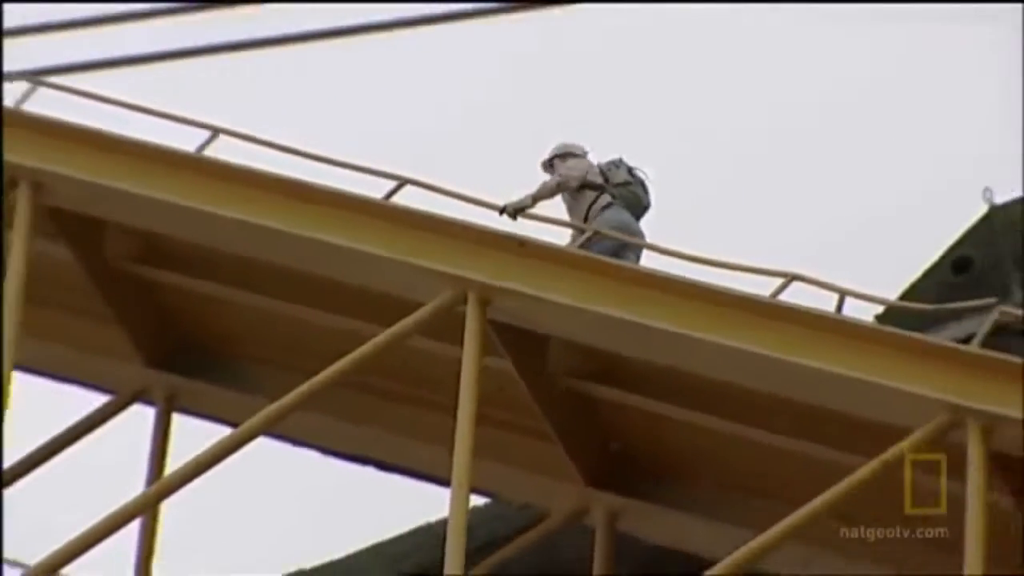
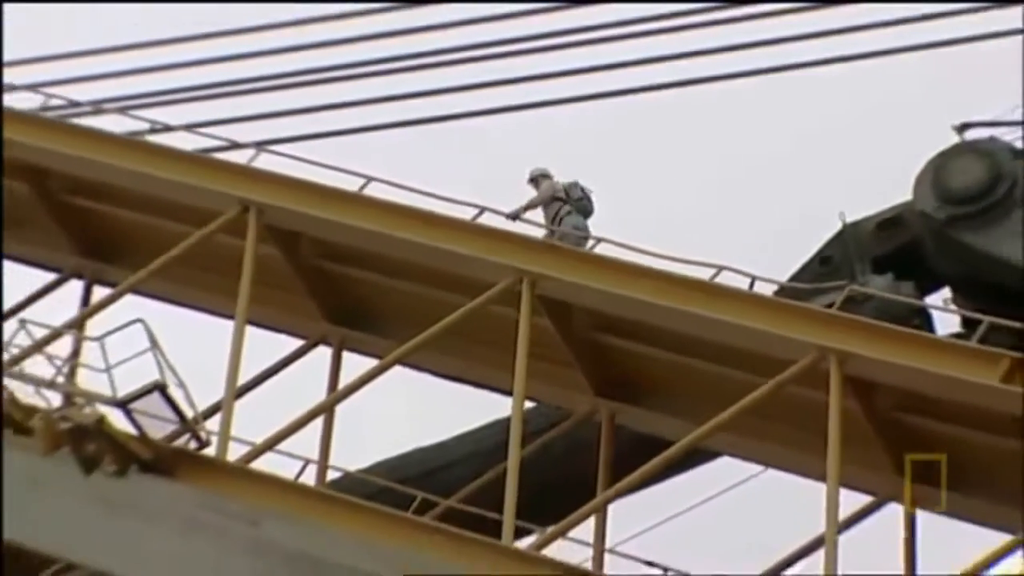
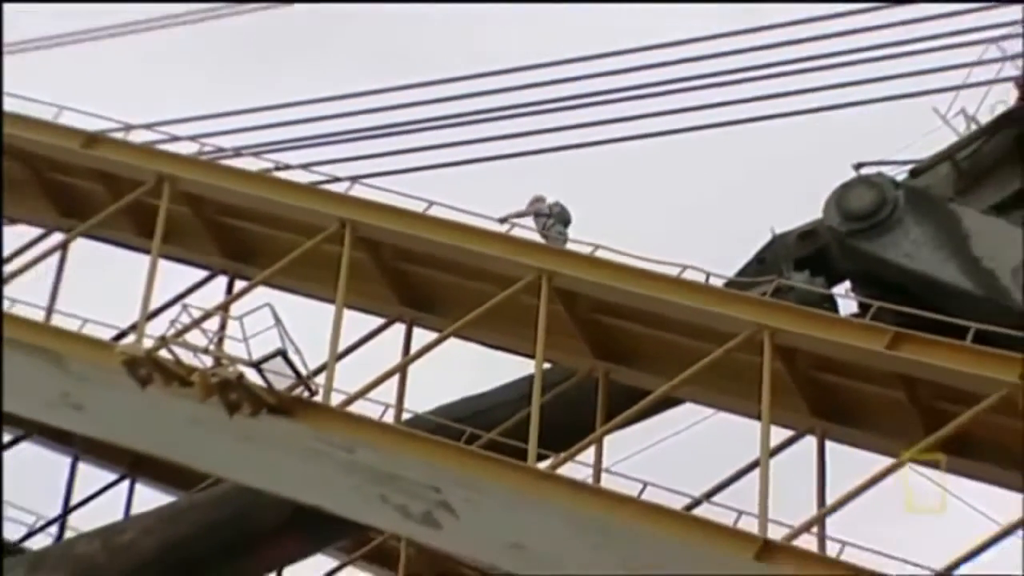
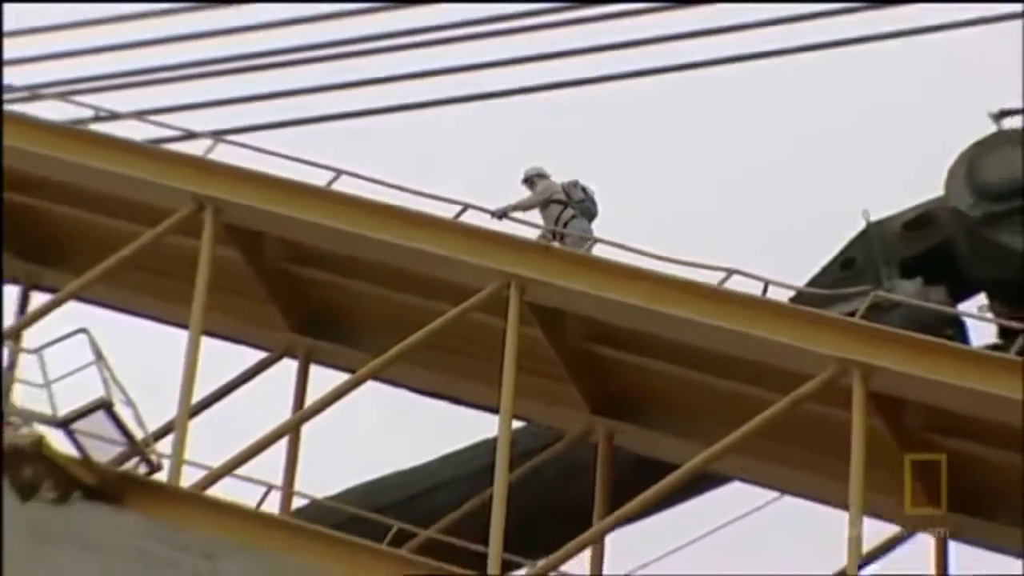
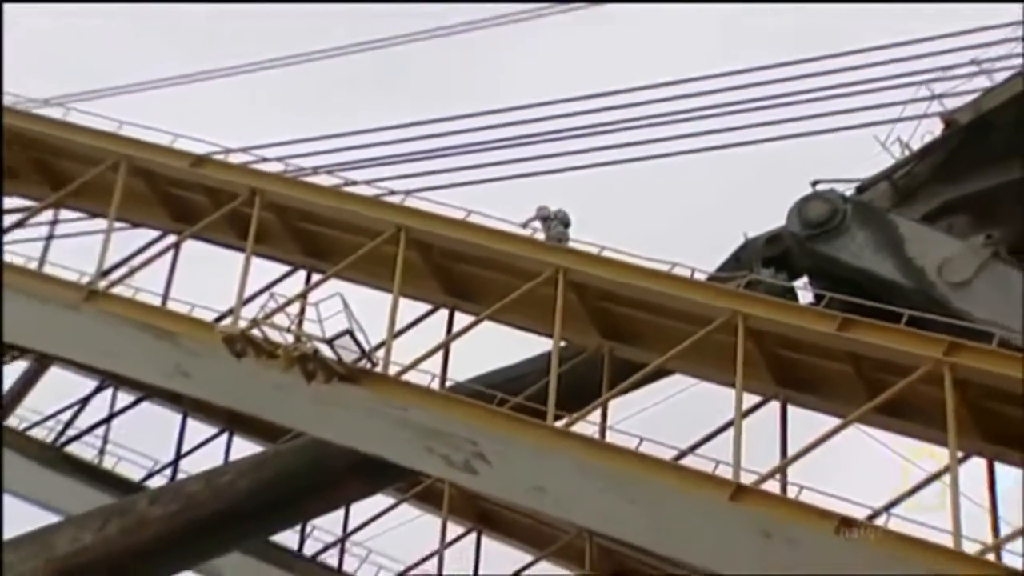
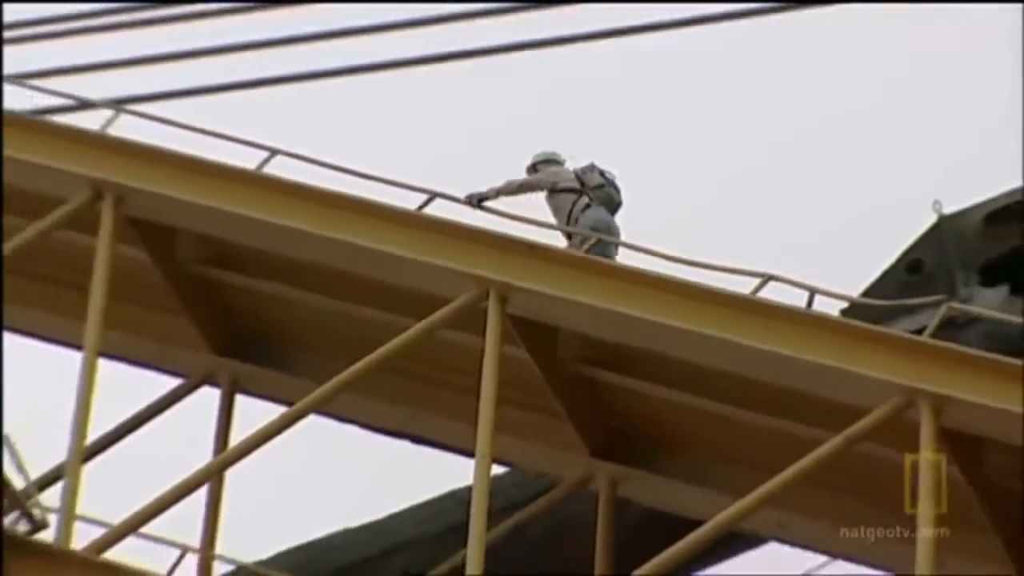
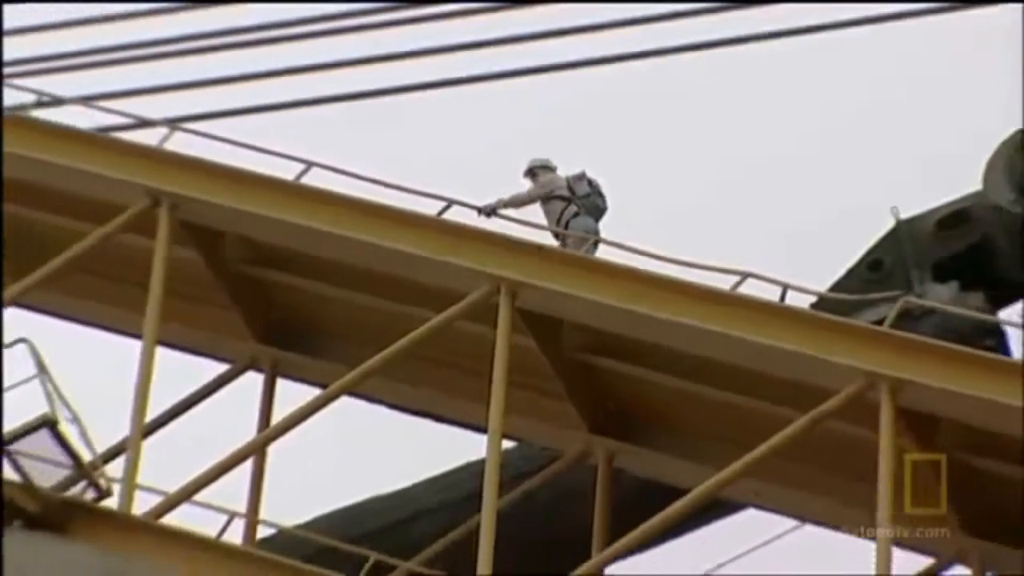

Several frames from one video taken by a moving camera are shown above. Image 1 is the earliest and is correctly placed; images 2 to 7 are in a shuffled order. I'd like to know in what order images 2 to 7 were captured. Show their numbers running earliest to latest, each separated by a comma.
6, 7, 4, 2, 3, 5
